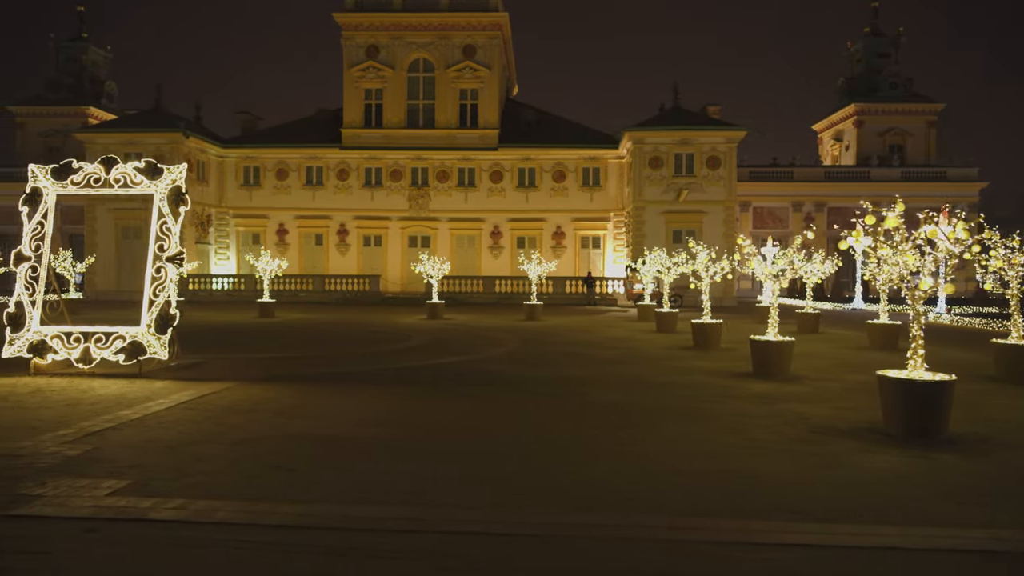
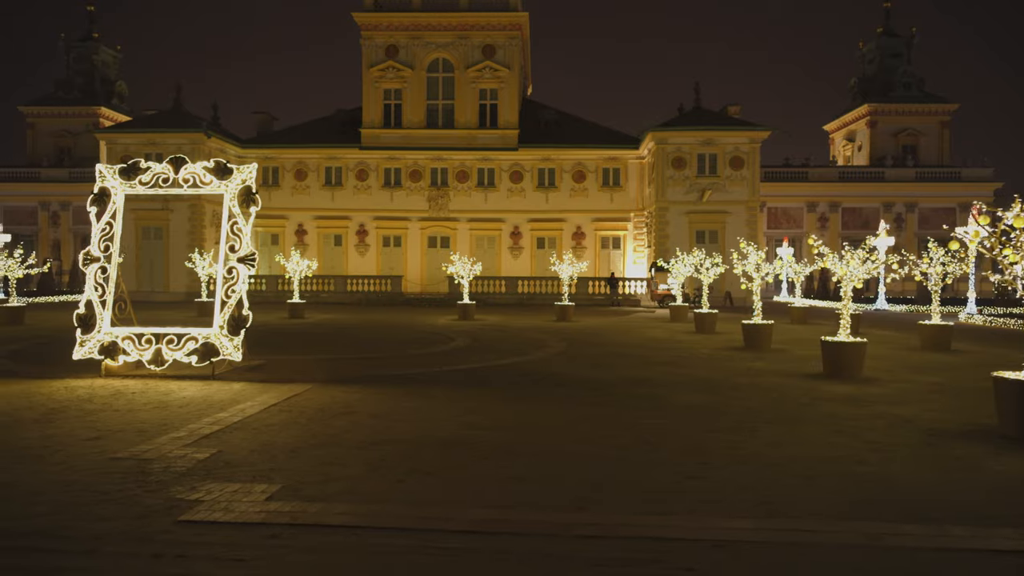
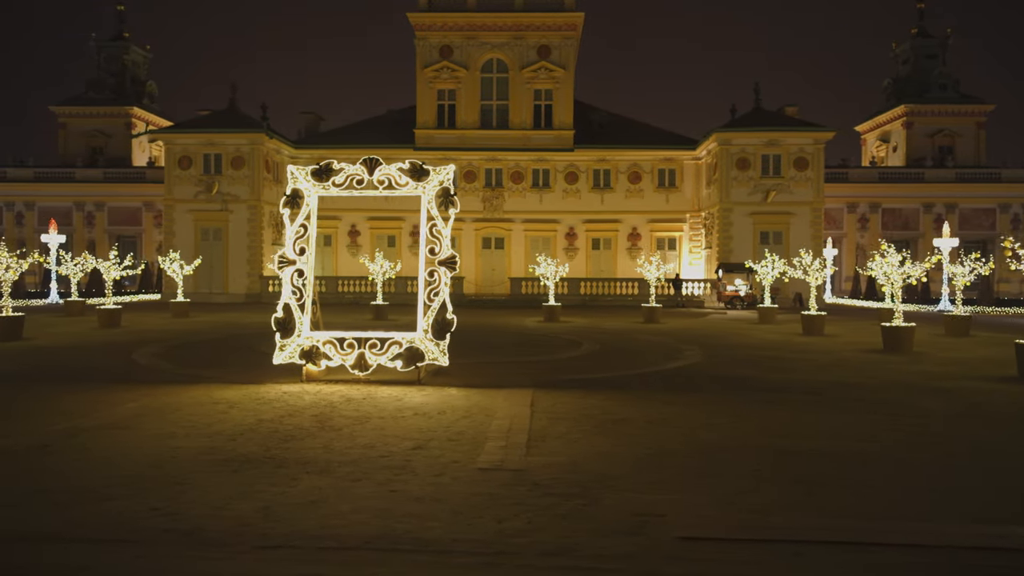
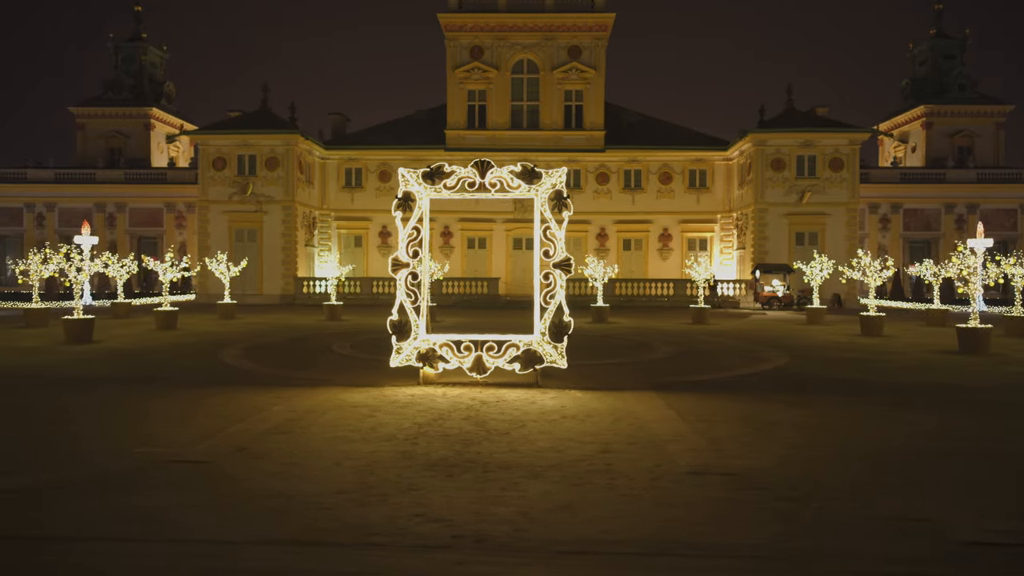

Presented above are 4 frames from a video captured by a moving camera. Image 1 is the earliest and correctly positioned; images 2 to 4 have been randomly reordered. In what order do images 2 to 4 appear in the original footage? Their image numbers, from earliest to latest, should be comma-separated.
2, 3, 4
